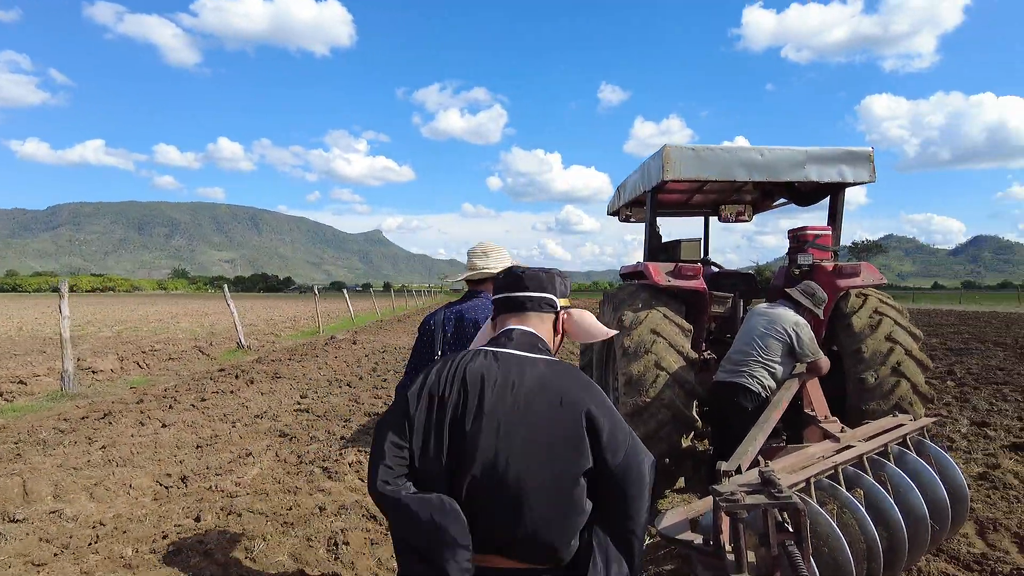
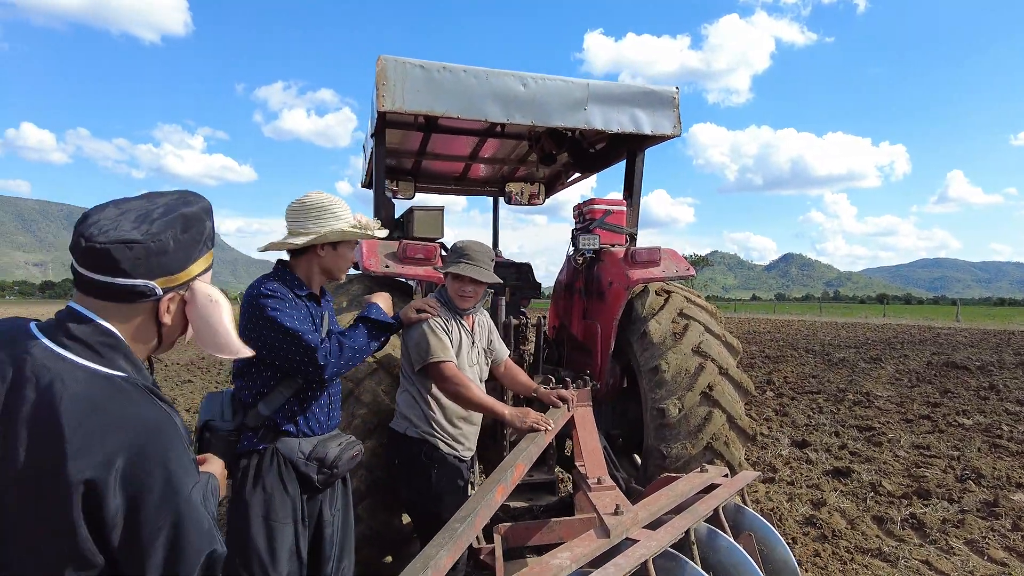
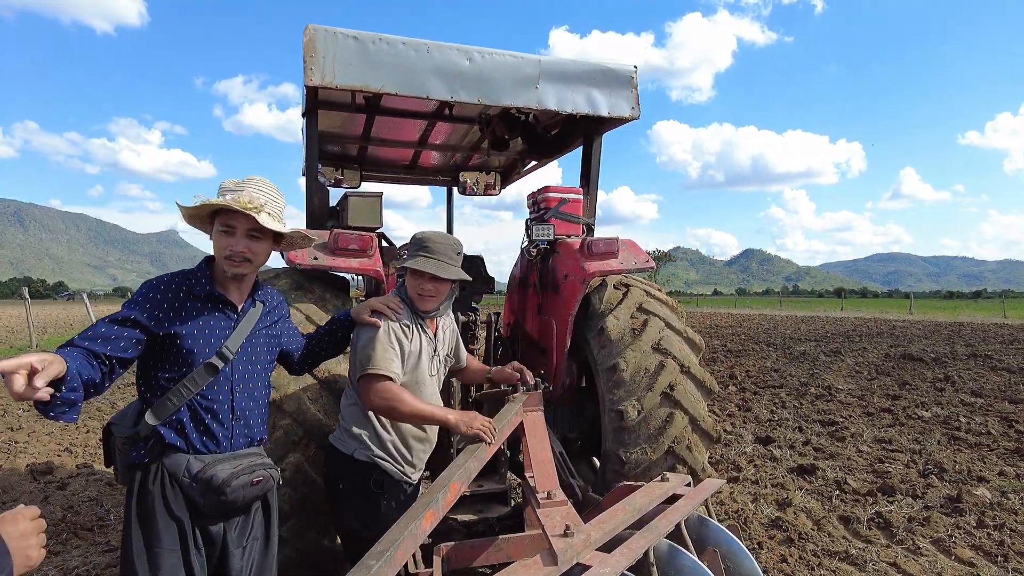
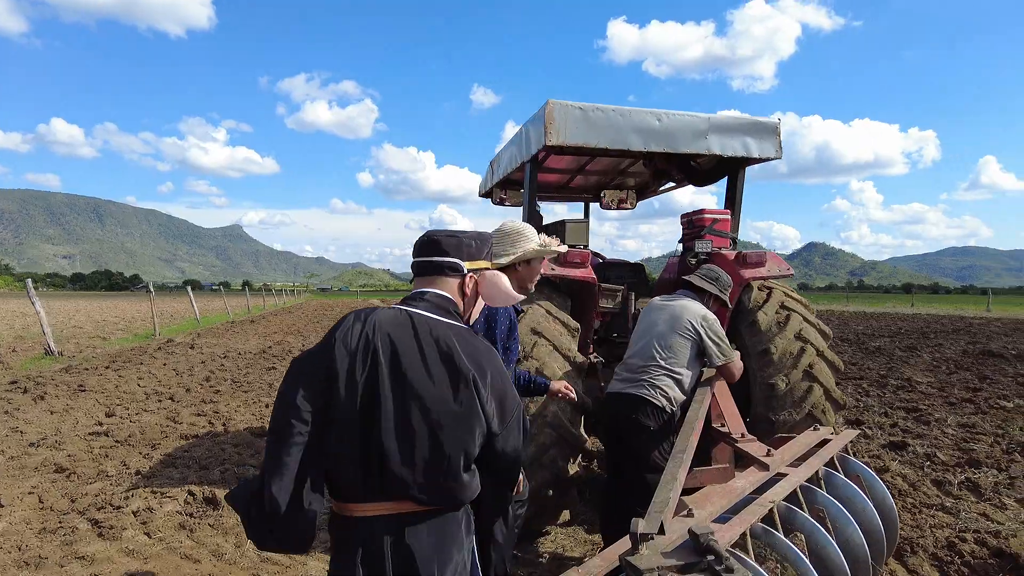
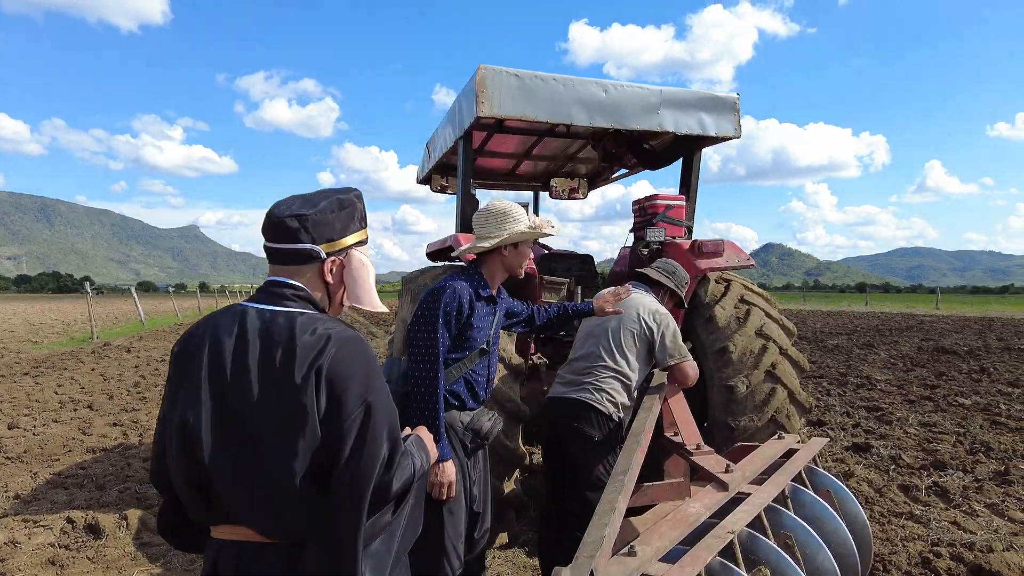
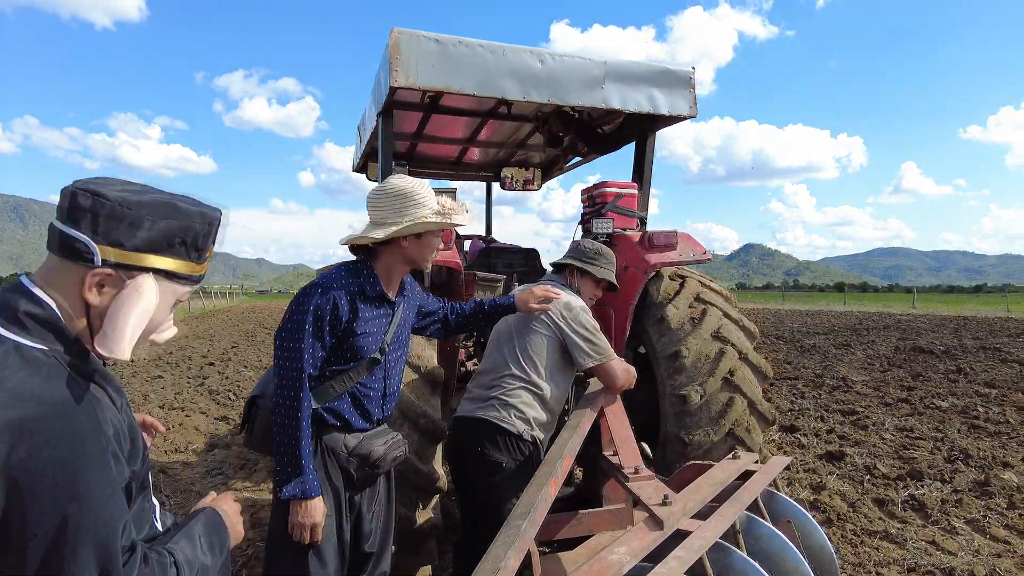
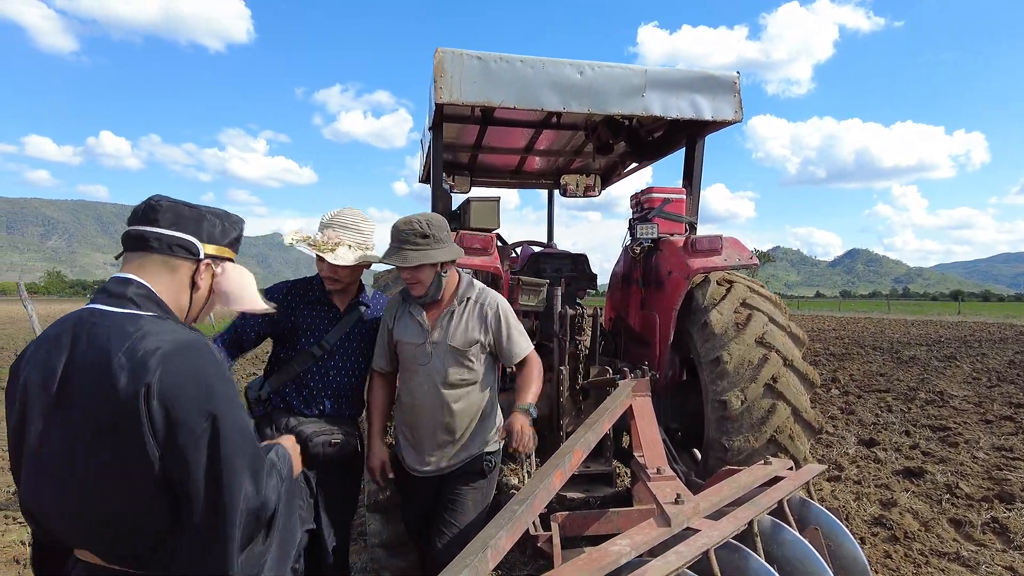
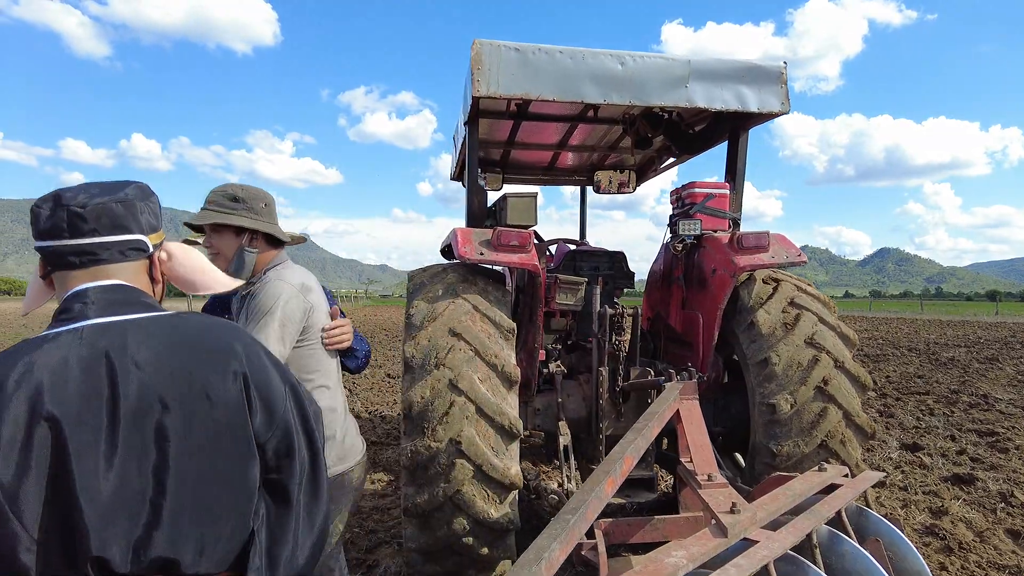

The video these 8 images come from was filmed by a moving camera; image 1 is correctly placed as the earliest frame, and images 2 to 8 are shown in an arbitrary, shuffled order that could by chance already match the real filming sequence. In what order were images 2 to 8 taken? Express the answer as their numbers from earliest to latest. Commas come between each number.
4, 5, 6, 3, 2, 7, 8
